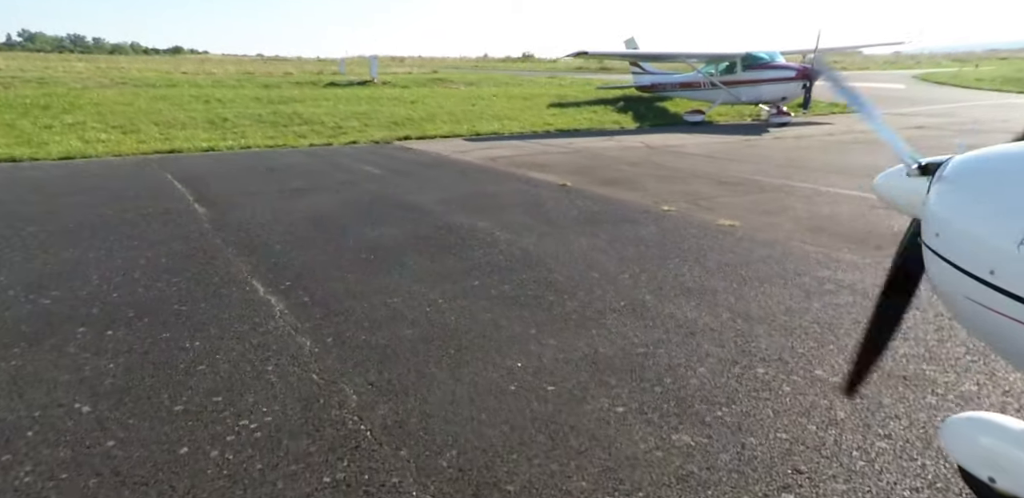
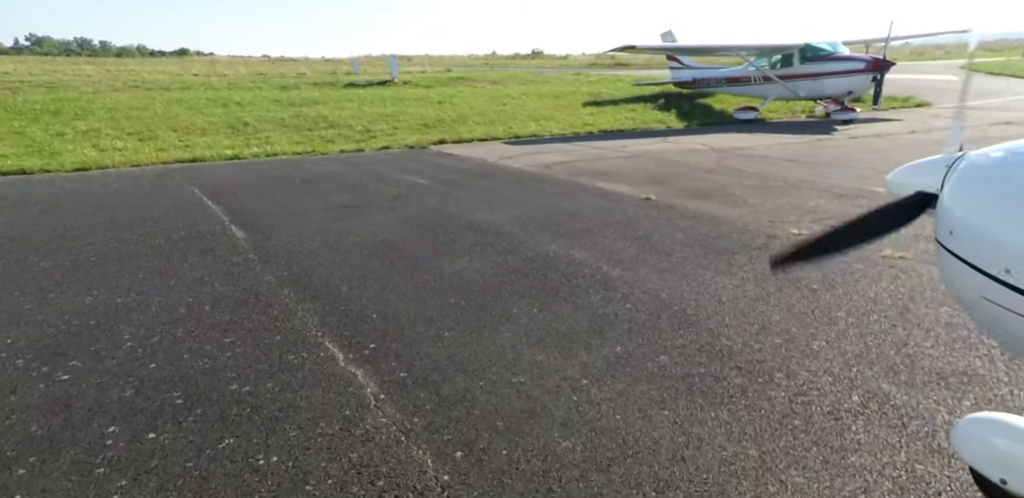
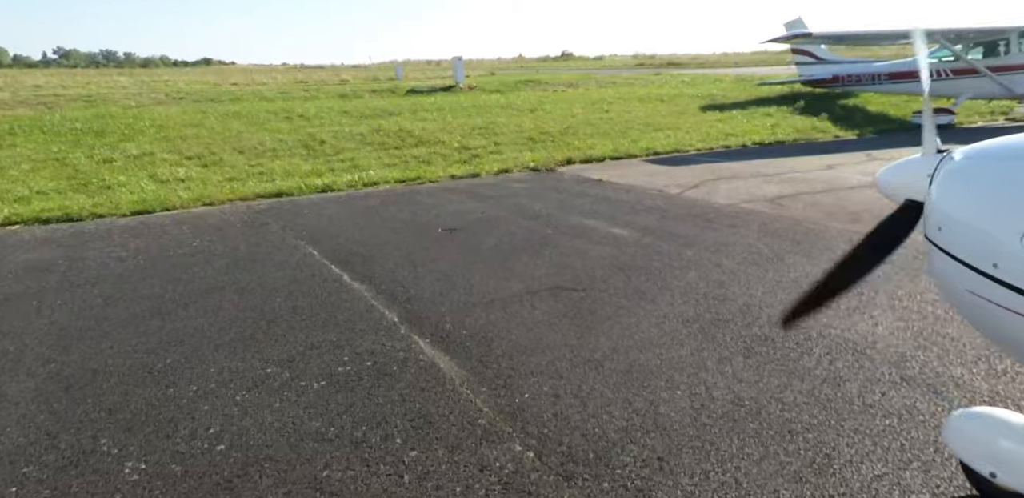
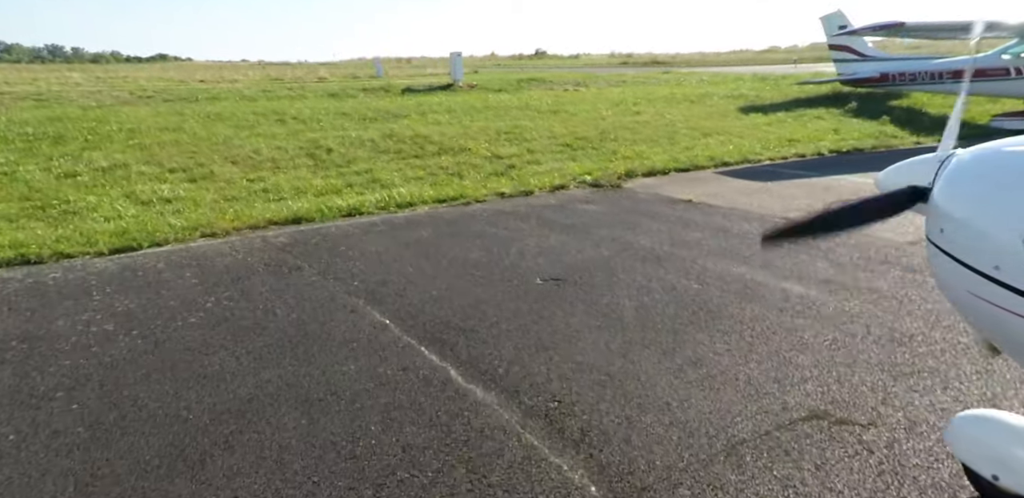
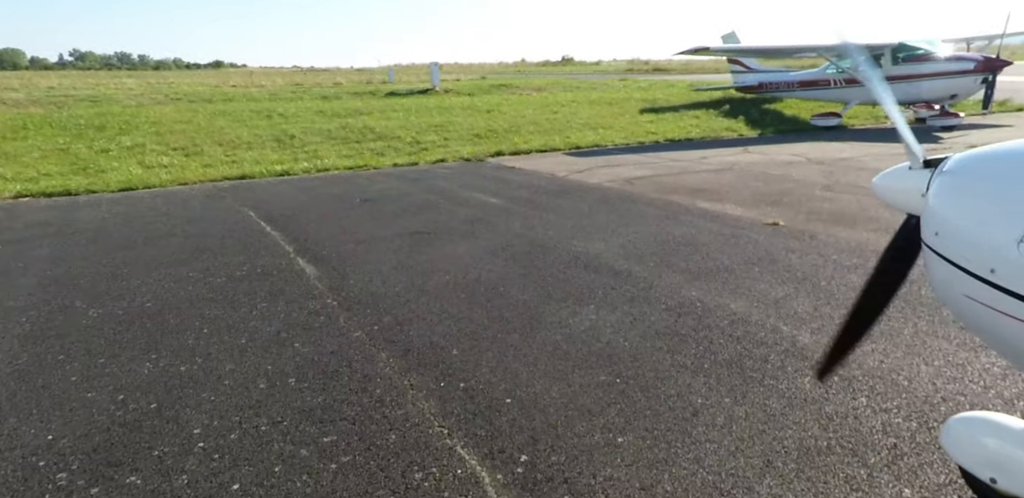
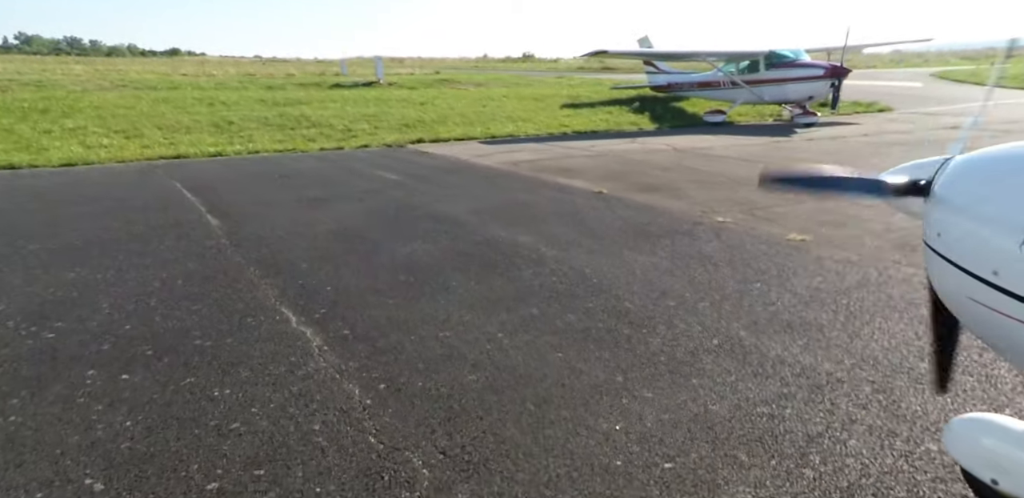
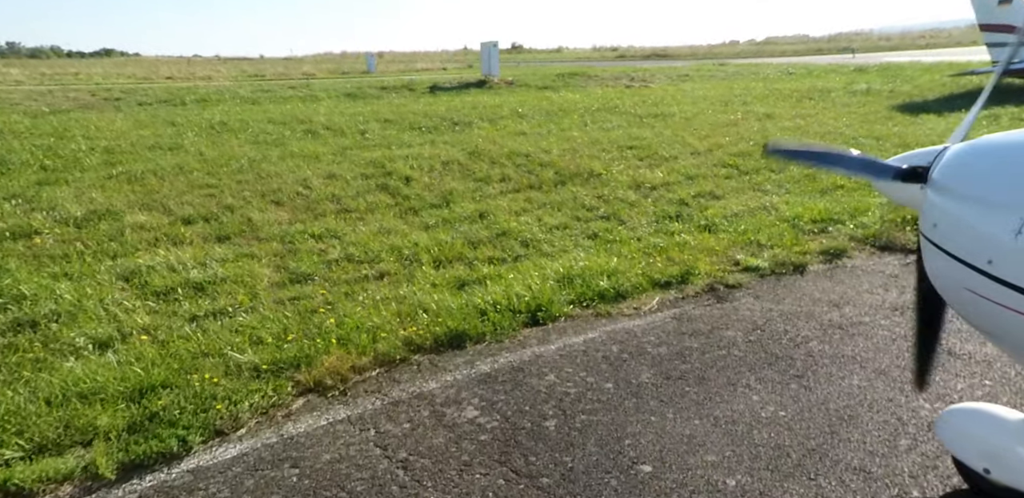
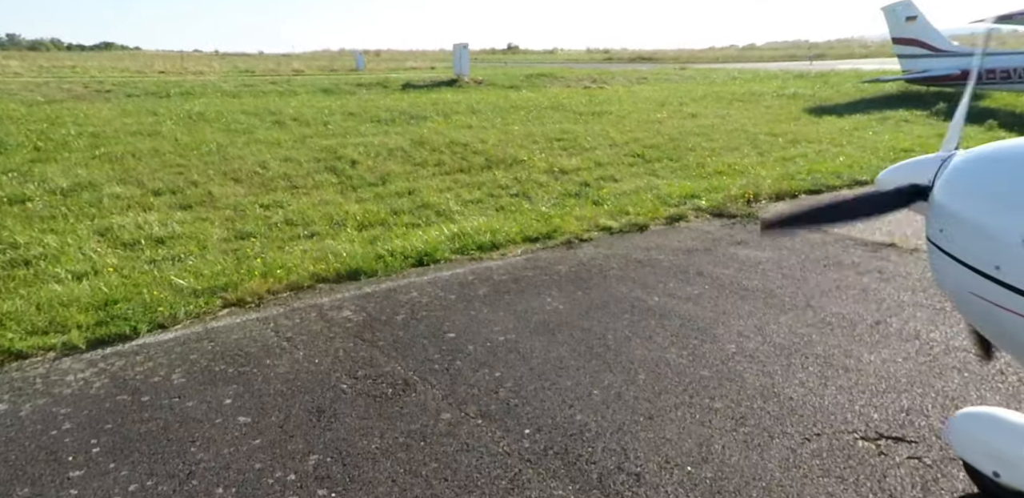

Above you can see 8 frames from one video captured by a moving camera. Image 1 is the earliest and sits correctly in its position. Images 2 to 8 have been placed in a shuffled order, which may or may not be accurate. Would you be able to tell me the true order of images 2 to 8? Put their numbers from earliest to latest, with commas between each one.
6, 2, 5, 3, 4, 8, 7
